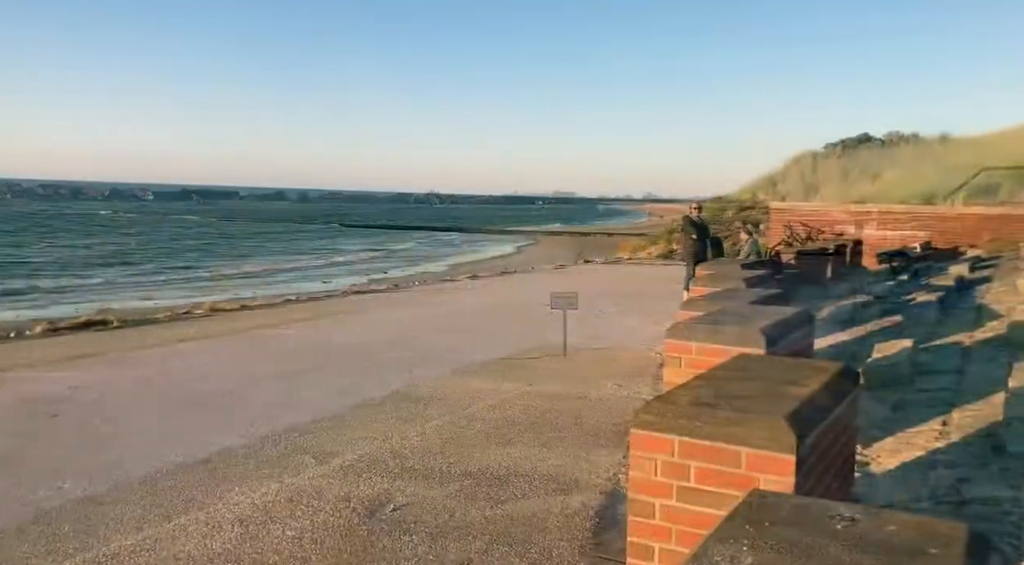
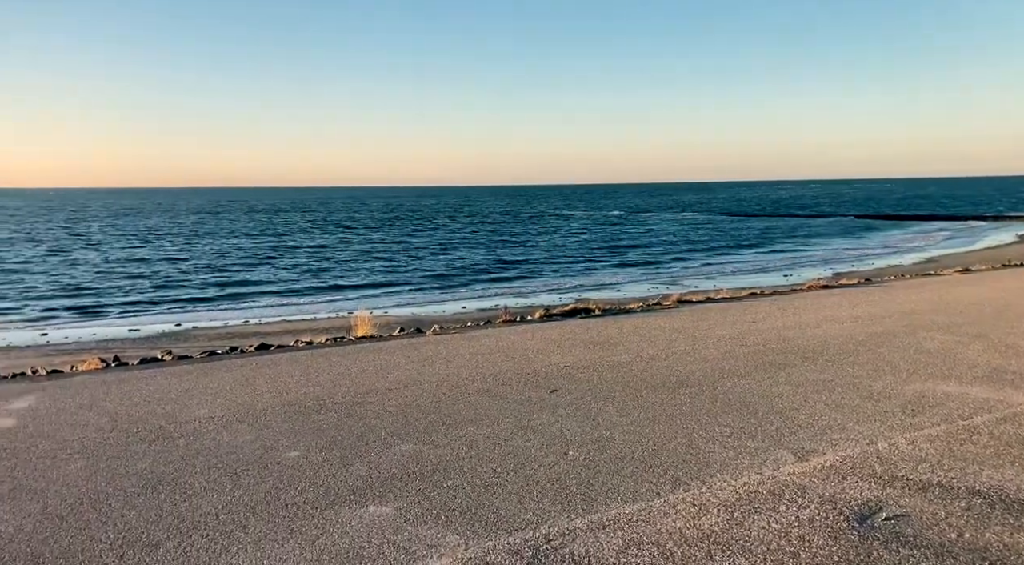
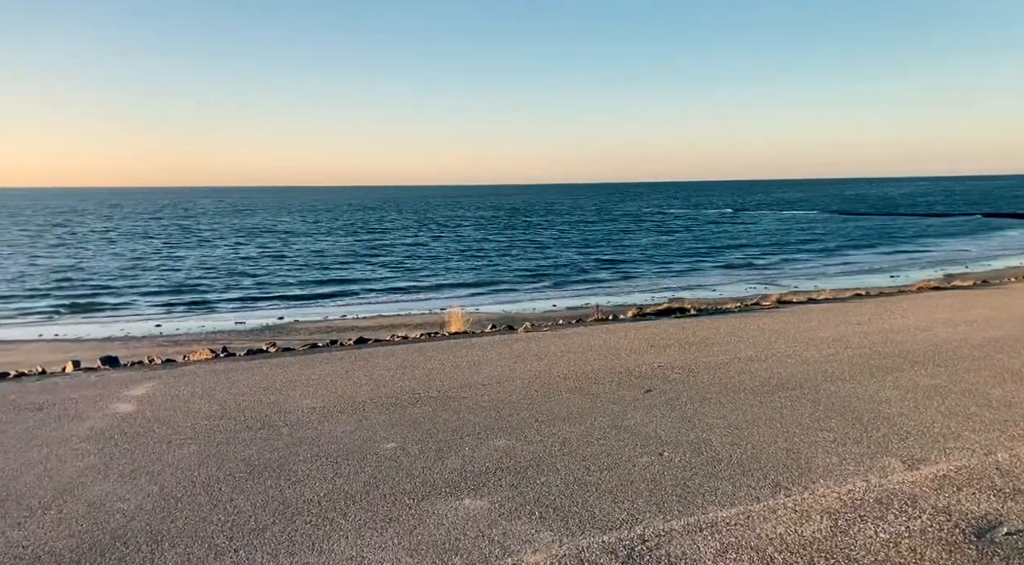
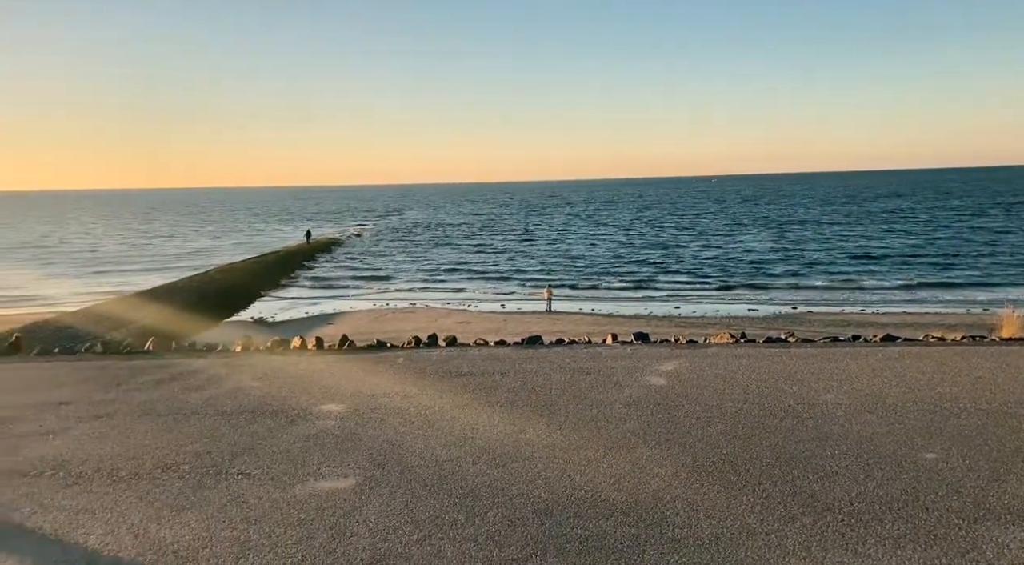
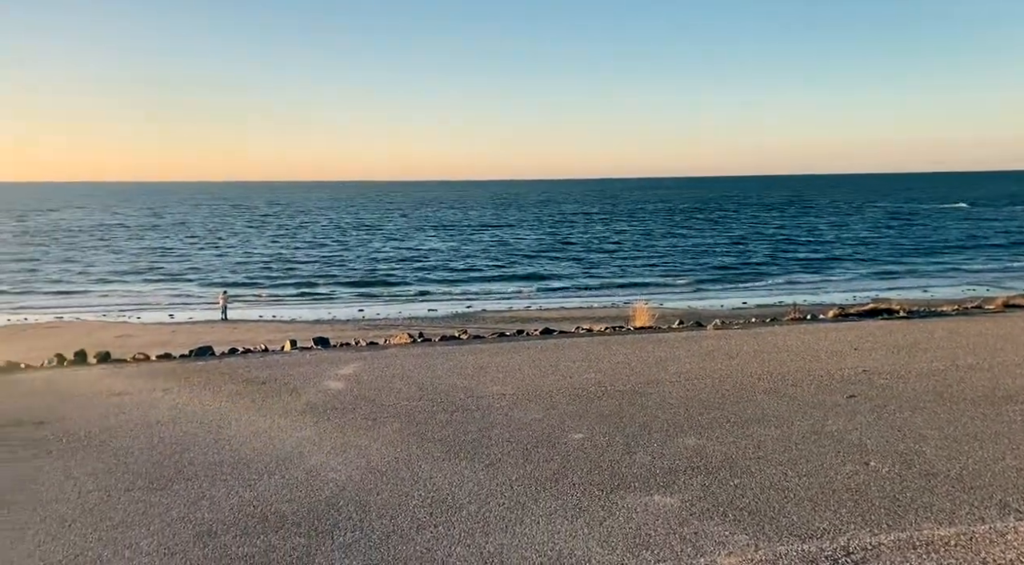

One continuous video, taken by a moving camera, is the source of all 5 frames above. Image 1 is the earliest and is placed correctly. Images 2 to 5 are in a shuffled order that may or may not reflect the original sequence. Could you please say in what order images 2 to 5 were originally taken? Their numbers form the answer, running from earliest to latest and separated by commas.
2, 3, 5, 4
